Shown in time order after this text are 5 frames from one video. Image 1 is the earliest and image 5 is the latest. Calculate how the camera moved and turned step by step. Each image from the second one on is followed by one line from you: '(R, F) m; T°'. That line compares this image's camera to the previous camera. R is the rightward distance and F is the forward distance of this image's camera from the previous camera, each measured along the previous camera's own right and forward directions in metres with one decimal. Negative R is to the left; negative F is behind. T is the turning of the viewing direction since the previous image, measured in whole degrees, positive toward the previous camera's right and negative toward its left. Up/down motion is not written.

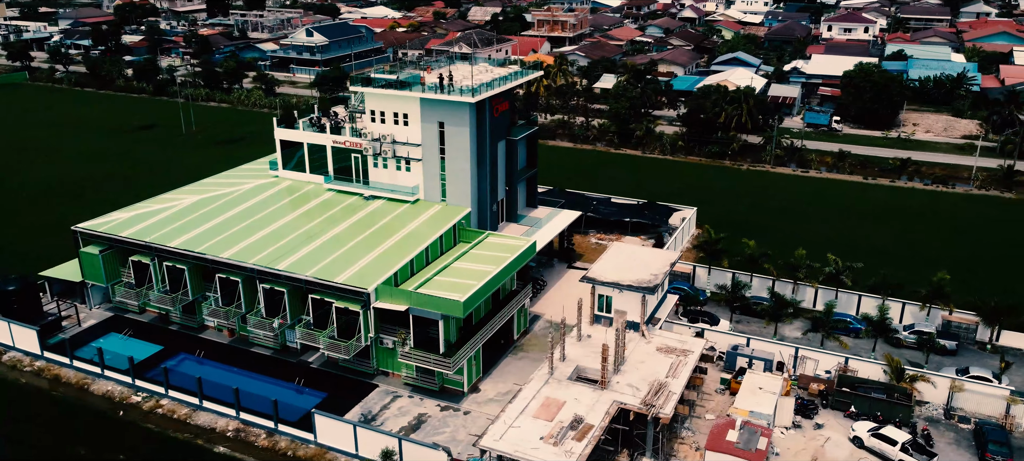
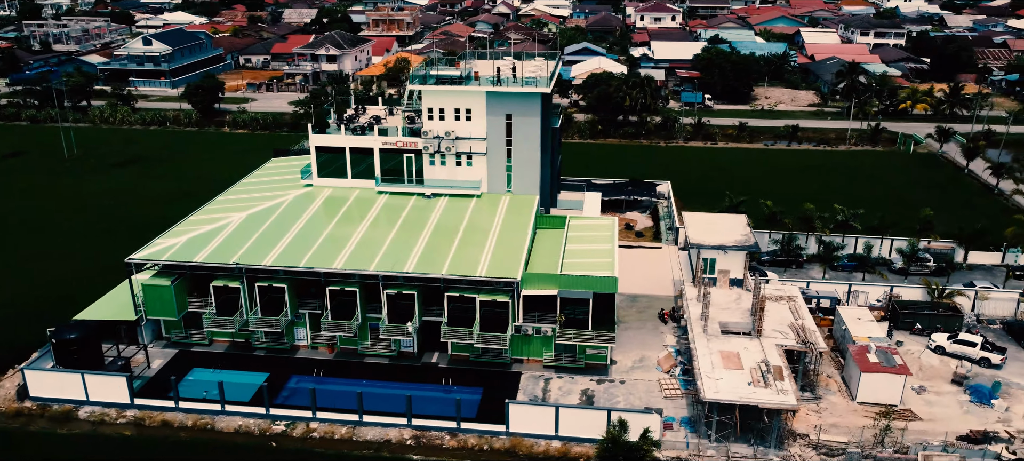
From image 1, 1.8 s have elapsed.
(-16.5, +0.8) m; +17°
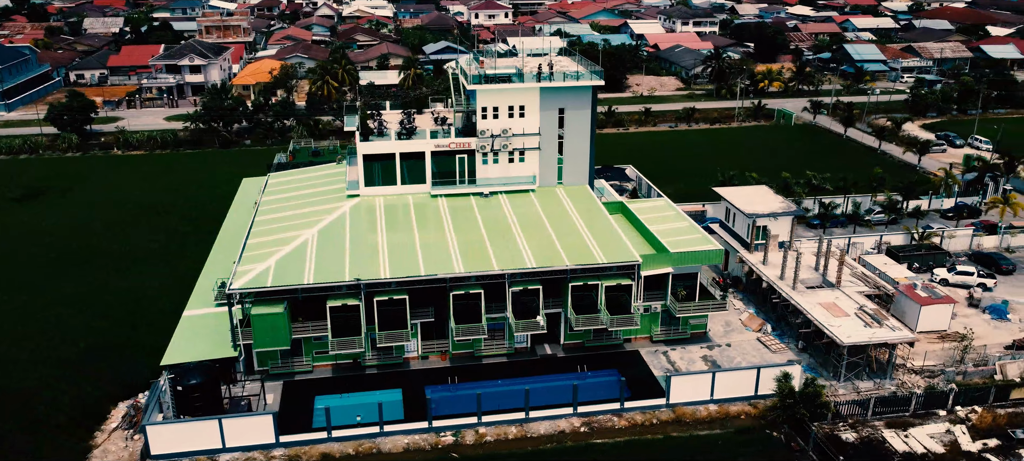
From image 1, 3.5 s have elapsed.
(-15.5, +1.1) m; +16°
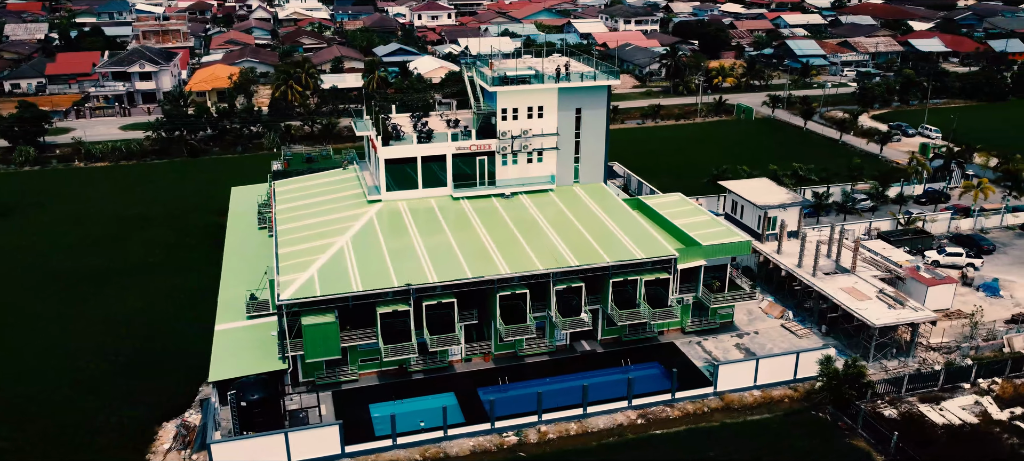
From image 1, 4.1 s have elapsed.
(-5.5, -0.1) m; +6°
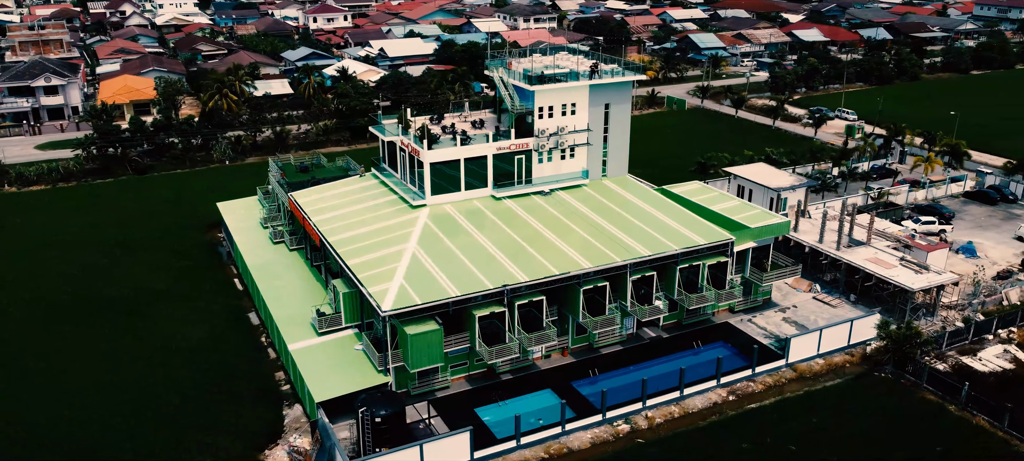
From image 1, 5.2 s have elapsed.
(-10.1, +0.5) m; +10°
